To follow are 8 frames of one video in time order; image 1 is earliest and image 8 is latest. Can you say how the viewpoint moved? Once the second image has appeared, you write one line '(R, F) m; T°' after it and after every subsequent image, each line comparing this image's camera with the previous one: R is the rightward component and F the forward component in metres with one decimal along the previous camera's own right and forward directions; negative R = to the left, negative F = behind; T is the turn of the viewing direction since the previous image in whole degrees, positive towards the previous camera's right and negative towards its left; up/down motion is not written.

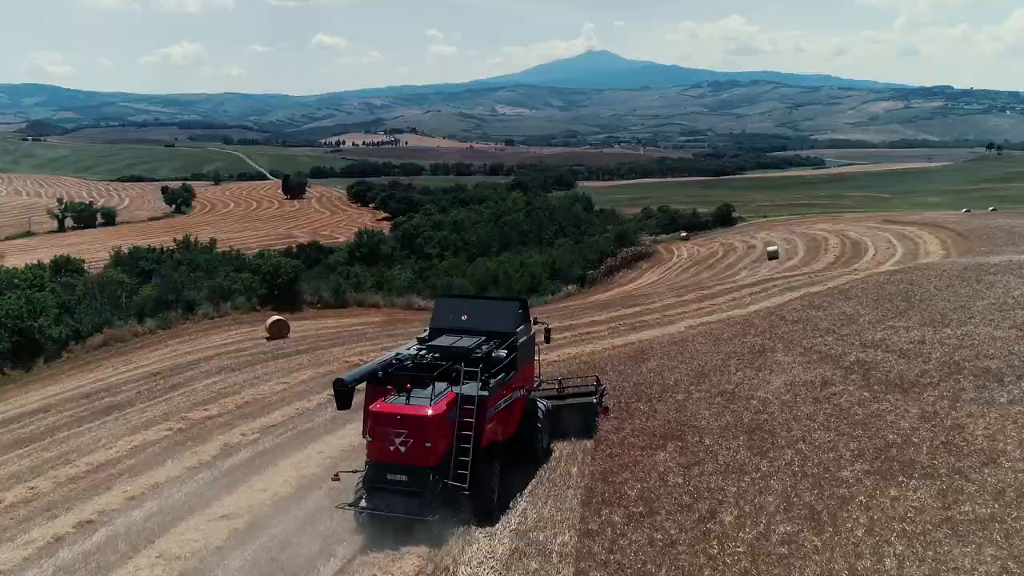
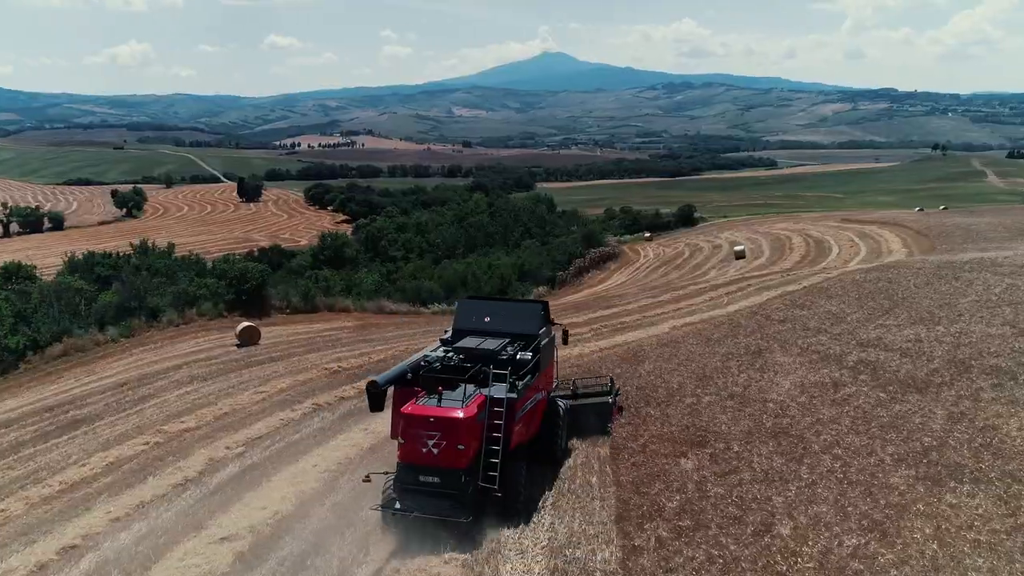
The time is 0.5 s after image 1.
(-0.7, +0.4) m; +3°
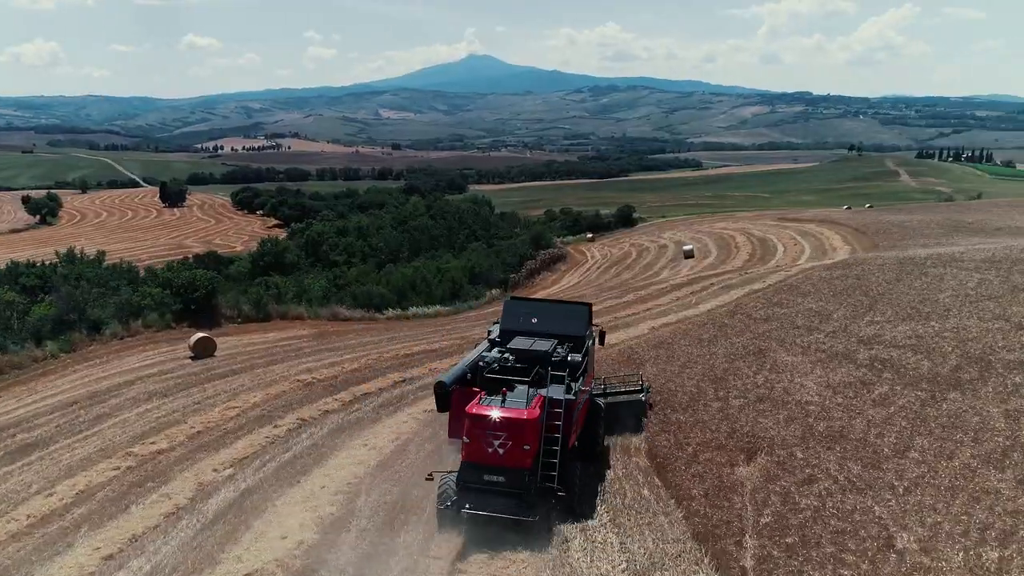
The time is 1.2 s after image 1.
(-1.3, +0.6) m; +5°
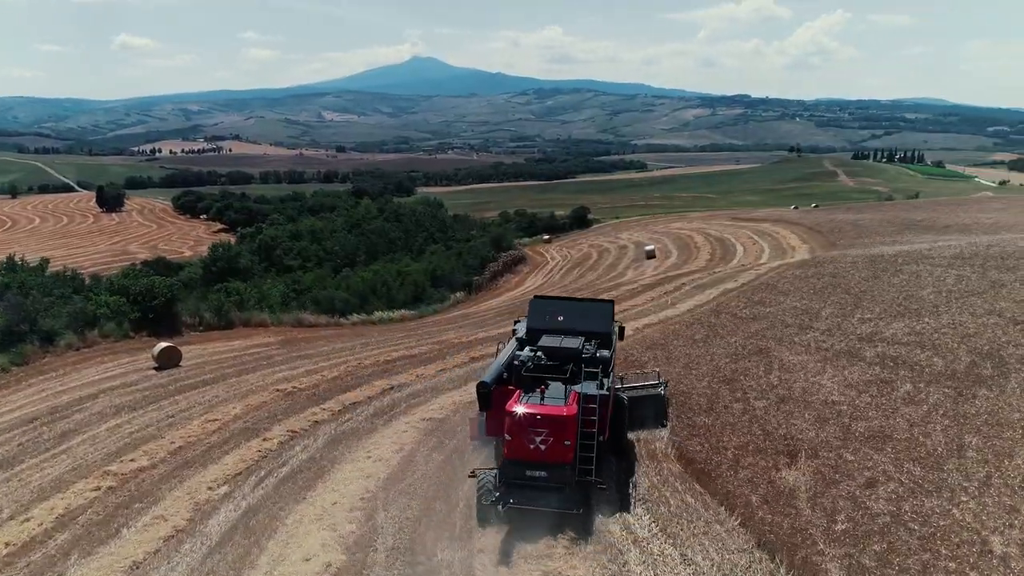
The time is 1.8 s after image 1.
(-1.0, +0.4) m; +4°
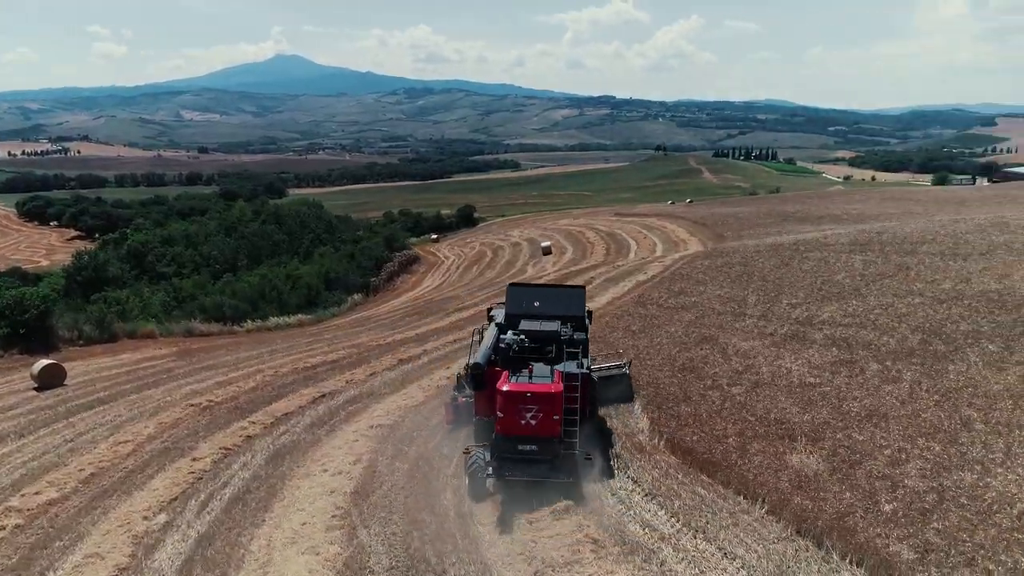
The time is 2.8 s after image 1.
(-1.3, +0.6) m; +9°
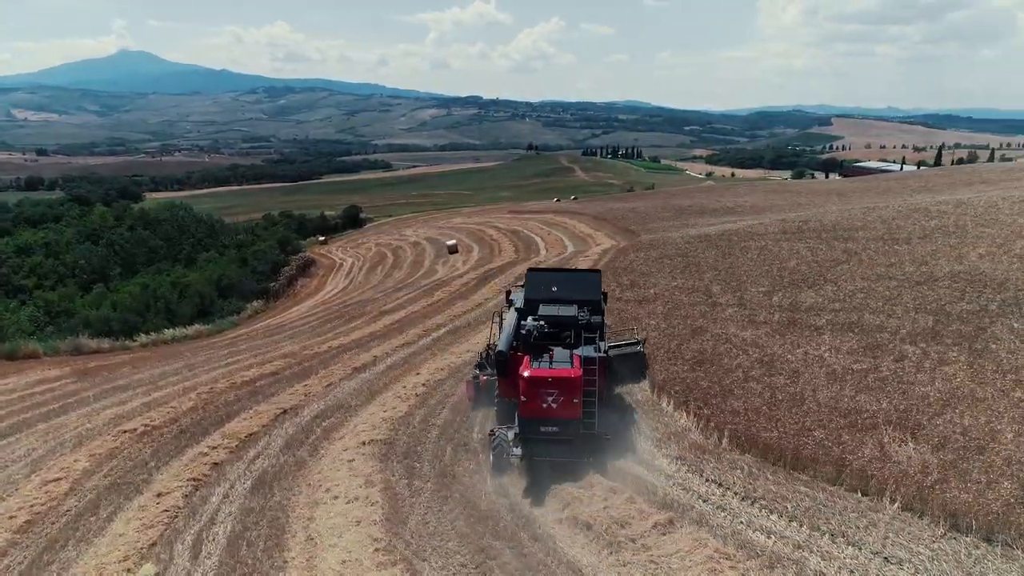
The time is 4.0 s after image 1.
(-2.1, +1.2) m; +9°
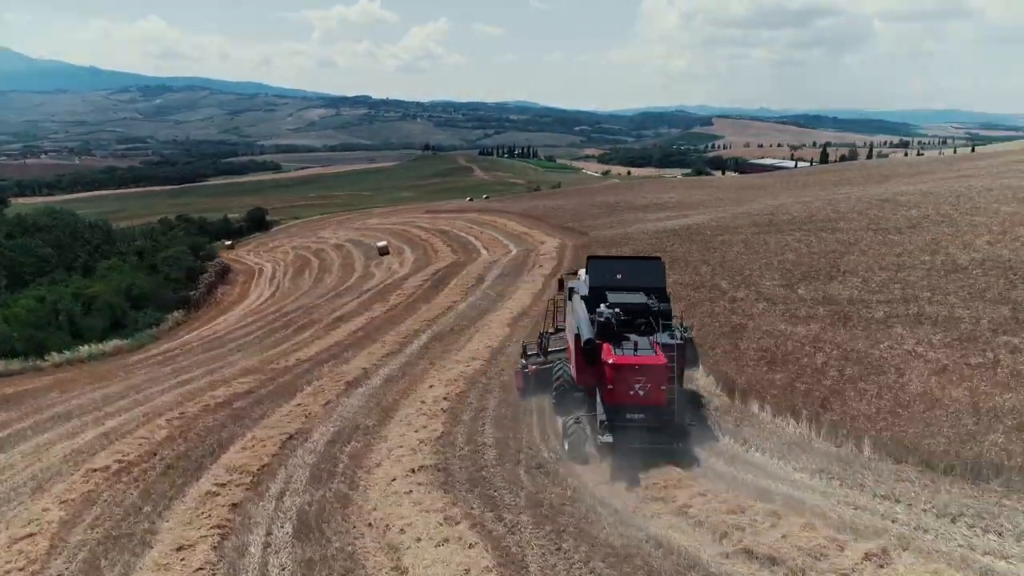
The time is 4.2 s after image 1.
(-2.4, +1.5) m; +8°
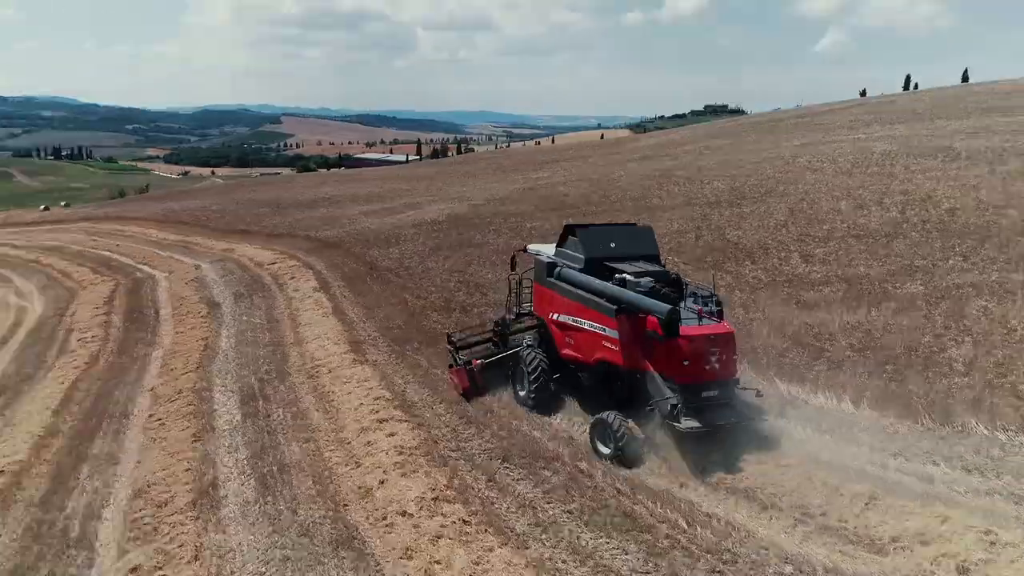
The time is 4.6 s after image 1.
(-4.7, +6.2) m; +30°
